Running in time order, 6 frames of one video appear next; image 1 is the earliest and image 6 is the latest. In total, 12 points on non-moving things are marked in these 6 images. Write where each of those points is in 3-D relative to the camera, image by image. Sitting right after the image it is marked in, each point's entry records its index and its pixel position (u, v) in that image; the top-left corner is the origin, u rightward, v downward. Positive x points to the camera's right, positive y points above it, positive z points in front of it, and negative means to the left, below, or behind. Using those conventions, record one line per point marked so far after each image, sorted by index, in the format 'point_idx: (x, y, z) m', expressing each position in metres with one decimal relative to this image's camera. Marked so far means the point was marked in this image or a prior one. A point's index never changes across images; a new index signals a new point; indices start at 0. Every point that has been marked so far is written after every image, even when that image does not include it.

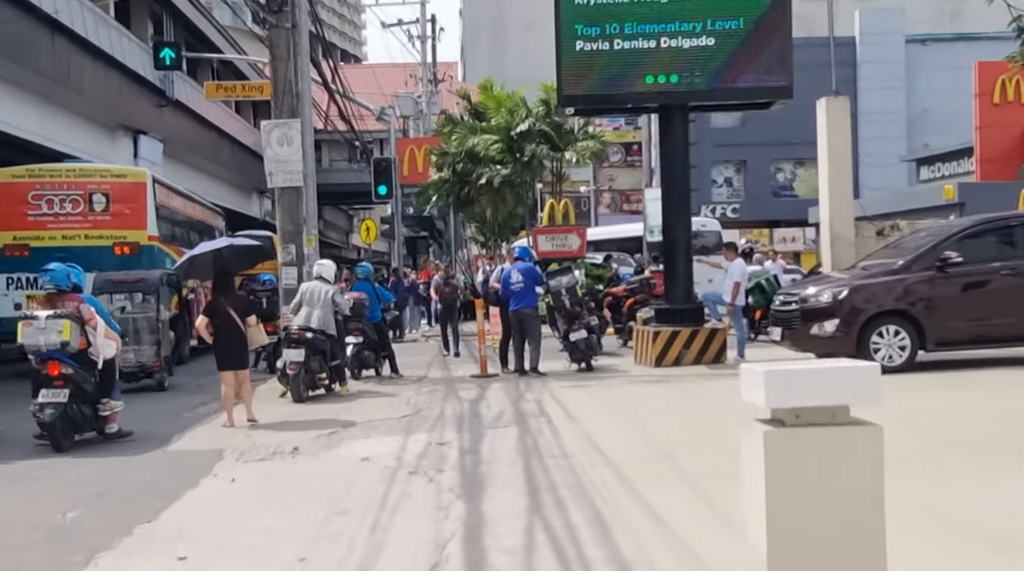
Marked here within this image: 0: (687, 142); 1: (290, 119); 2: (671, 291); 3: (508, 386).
0: (+2.5, +2.0, +18.1) m
1: (-3.2, +2.5, +18.5) m
2: (+2.3, -0.1, +18.1) m
3: (0.0, -1.3, +16.1) m
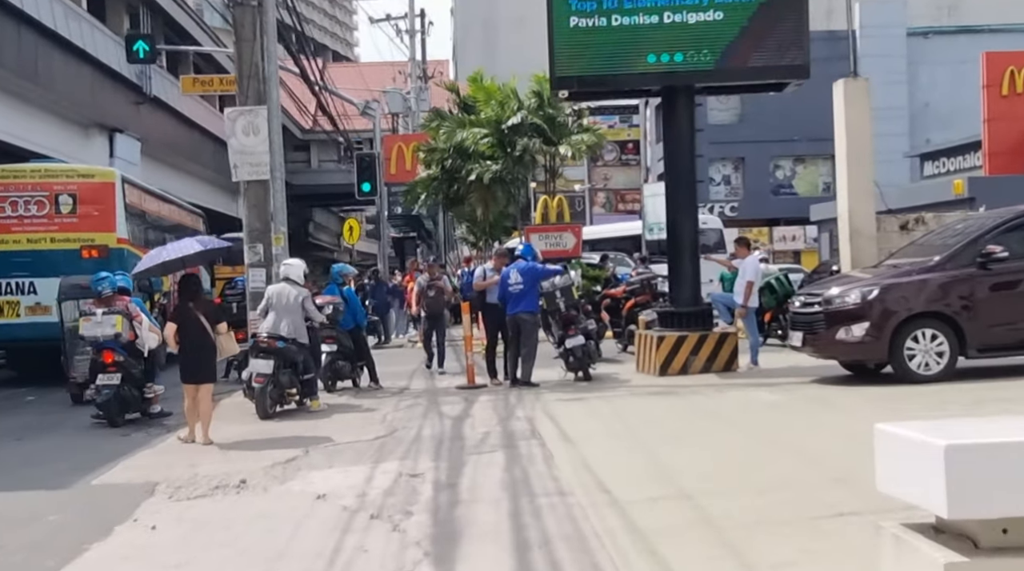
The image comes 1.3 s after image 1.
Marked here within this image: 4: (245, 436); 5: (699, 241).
0: (+2.3, +2.0, +16.4) m
1: (-3.4, +2.4, +16.9) m
2: (+2.1, -0.1, +16.5) m
3: (-0.2, -1.3, +14.5) m
4: (-2.6, -1.5, +12.6) m
5: (+2.4, +0.6, +16.4) m
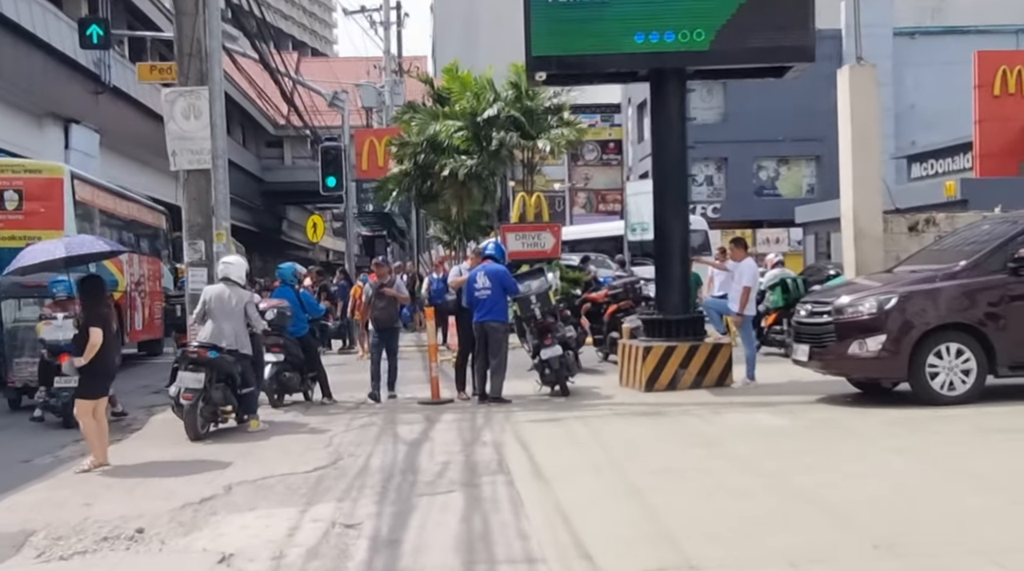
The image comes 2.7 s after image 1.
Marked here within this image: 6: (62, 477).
0: (+2.0, +2.0, +14.8) m
1: (-3.7, +2.4, +15.1) m
2: (+1.8, -0.2, +14.8) m
3: (-0.5, -1.4, +12.8) m
4: (-2.9, -1.5, +10.9) m
5: (+2.1, +0.5, +14.8) m
6: (-3.6, -1.5, +10.2) m
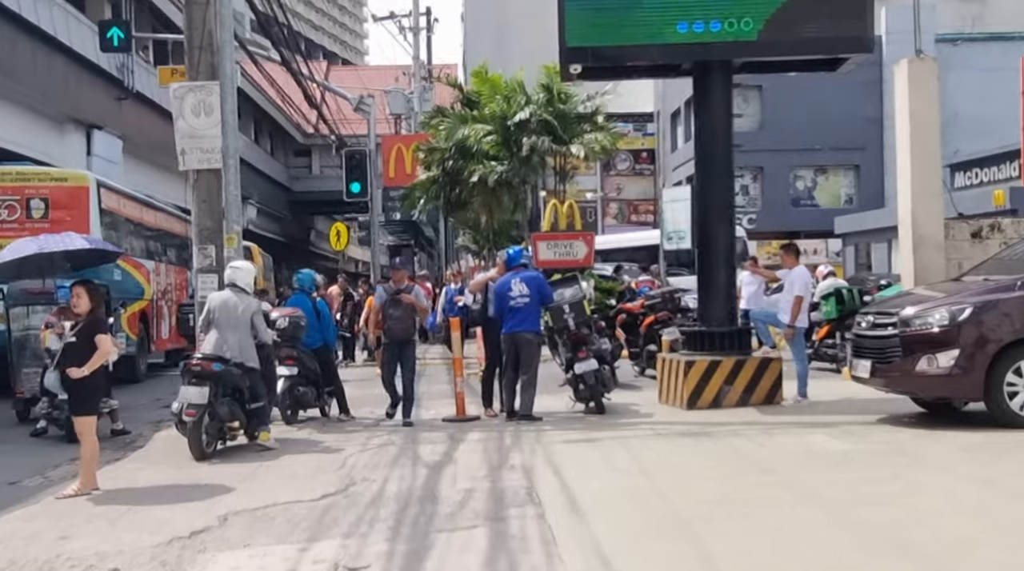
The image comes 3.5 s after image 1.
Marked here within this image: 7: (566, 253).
0: (+2.4, +1.9, +13.7) m
1: (-3.4, +2.3, +14.2) m
2: (+2.1, -0.3, +13.7) m
3: (-0.2, -1.4, +11.7) m
4: (-2.7, -1.5, +9.9) m
5: (+2.4, +0.4, +13.7) m
6: (-3.4, -1.6, +9.2) m
7: (+0.8, +0.5, +19.6) m
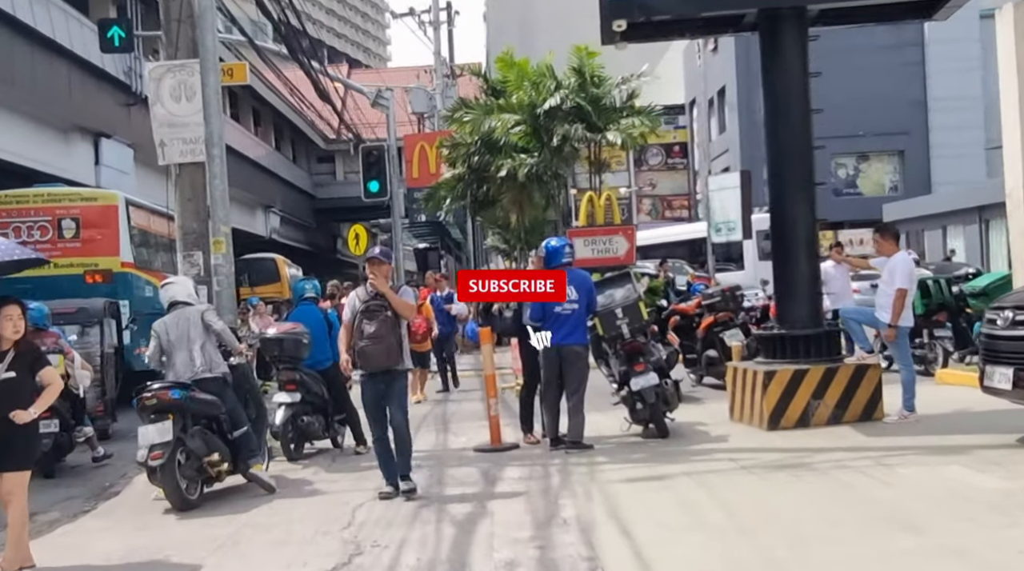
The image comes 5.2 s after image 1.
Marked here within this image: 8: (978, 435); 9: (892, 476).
0: (+2.7, +1.9, +11.5) m
1: (-3.1, +2.2, +12.1) m
2: (+2.5, -0.2, +11.5) m
3: (+0.2, -1.4, +9.5) m
4: (-2.4, -1.6, +7.7) m
5: (+2.8, +0.5, +11.4) m
6: (-3.1, -1.7, +7.1) m
7: (+1.3, +0.5, +17.4) m
8: (+3.6, -1.1, +9.8) m
9: (+2.5, -1.3, +8.3) m
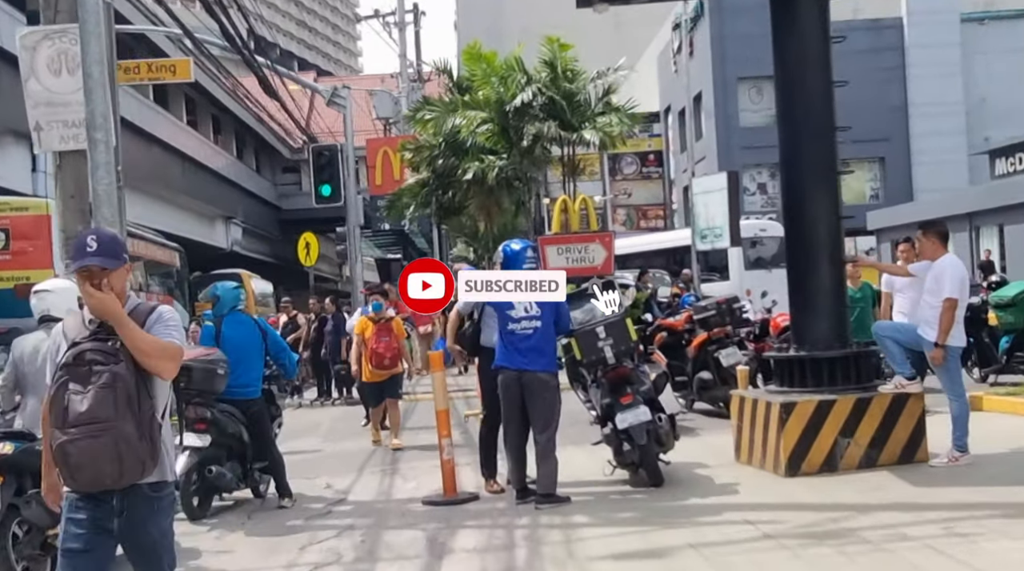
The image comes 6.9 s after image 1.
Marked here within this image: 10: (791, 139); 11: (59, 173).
0: (+2.3, +1.8, +9.4) m
1: (-3.4, +2.1, +9.9) m
2: (+2.2, -0.3, +9.4) m
3: (-0.1, -1.5, +7.3) m
4: (-2.6, -1.7, +5.5) m
5: (+2.4, +0.4, +9.3) m
6: (-3.3, -1.8, +4.8) m
7: (+0.9, +0.4, +15.2) m
8: (+3.3, -1.2, +7.7) m
9: (+2.2, -1.3, +6.2) m
10: (+2.1, +1.1, +9.3) m
11: (-3.5, +0.9, +9.9) m
